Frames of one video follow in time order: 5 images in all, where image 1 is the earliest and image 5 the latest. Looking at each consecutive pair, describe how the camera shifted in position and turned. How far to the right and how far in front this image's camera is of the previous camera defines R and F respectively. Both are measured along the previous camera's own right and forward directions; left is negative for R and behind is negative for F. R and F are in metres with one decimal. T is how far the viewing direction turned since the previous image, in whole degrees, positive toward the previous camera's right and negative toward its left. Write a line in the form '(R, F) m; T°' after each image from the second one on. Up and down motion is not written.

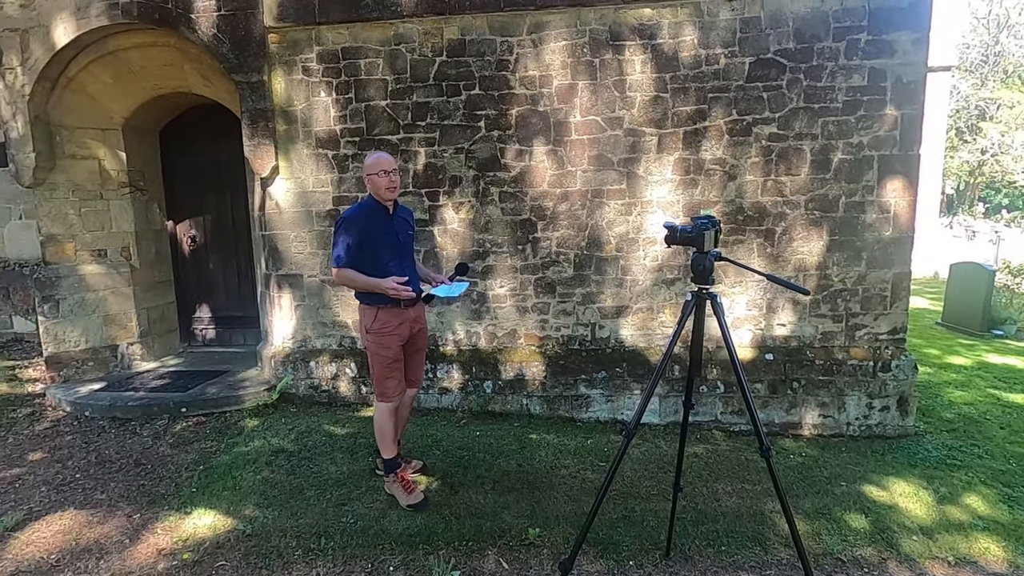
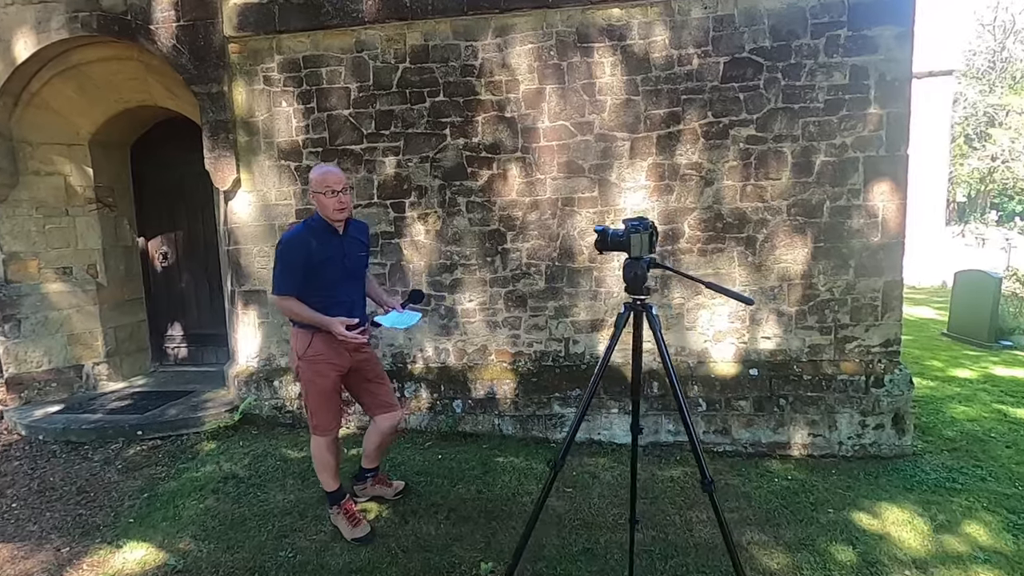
(+0.3, +0.2) m; -1°
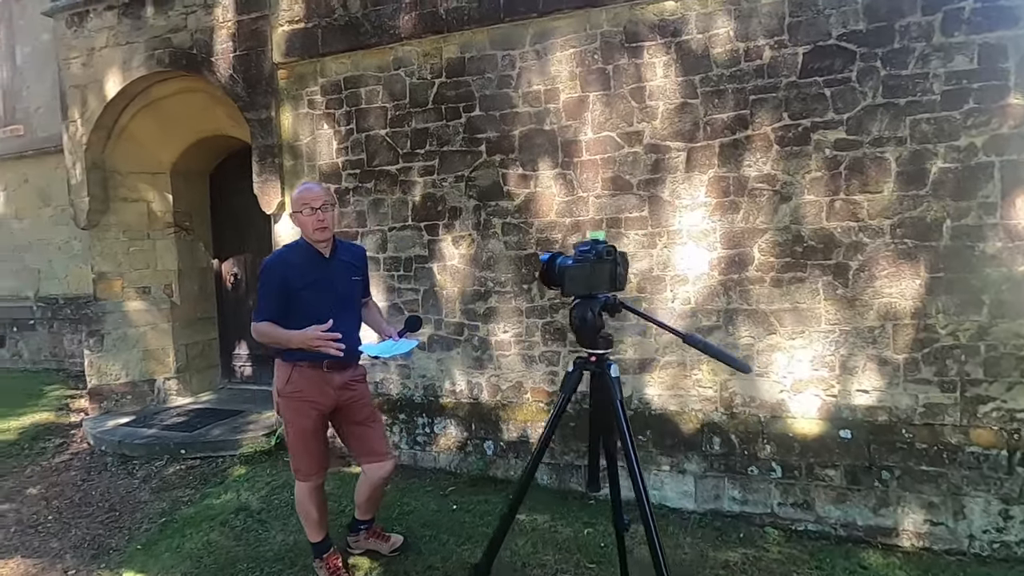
(+0.5, +0.5) m; -11°
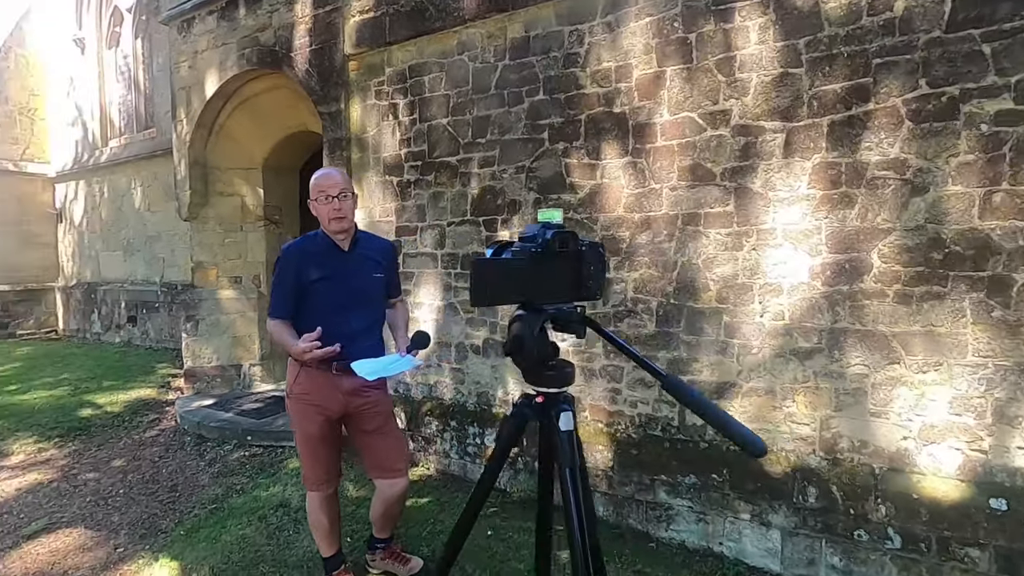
(+0.3, +0.4) m; -12°
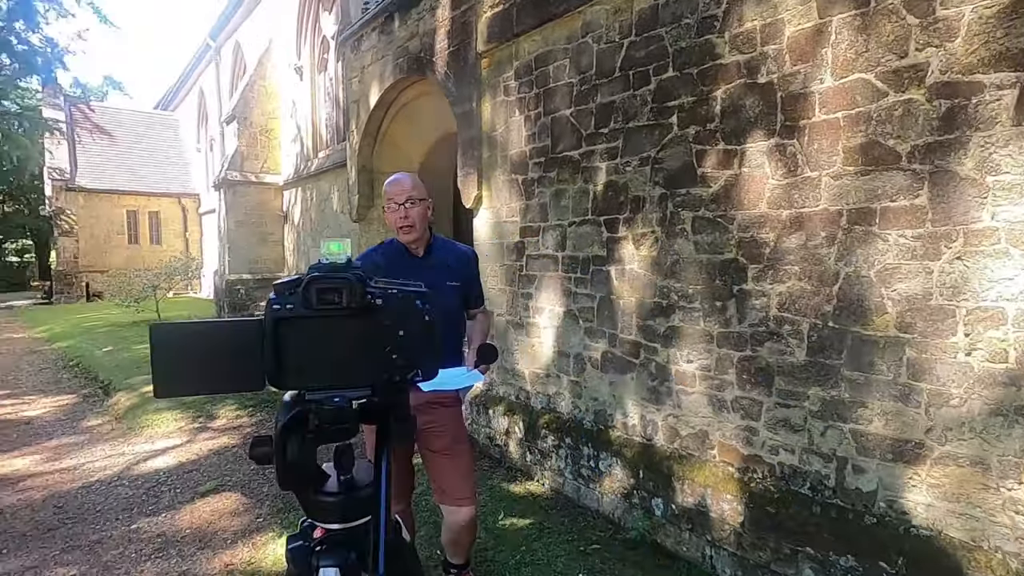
(+0.4, +0.4) m; -20°
